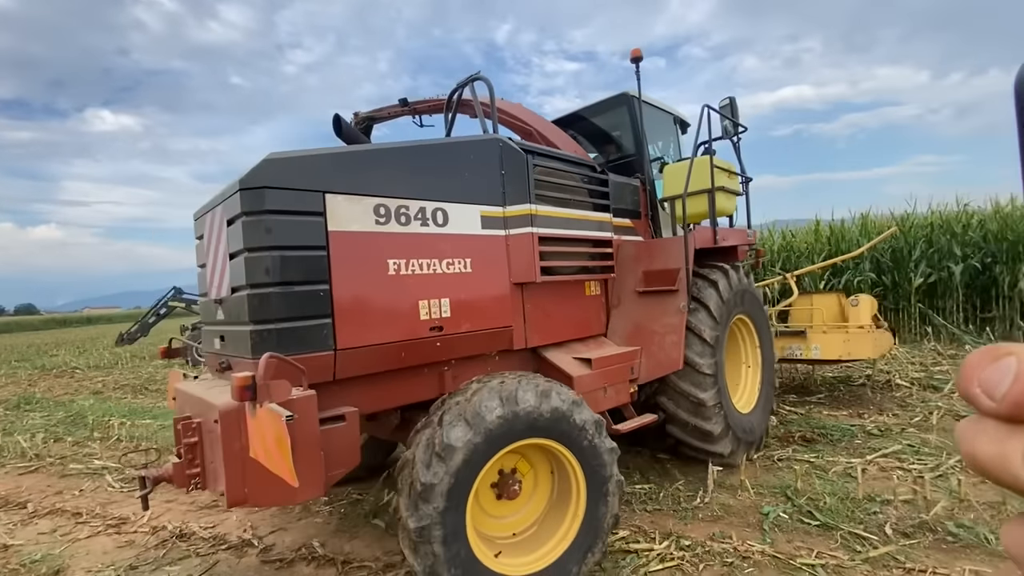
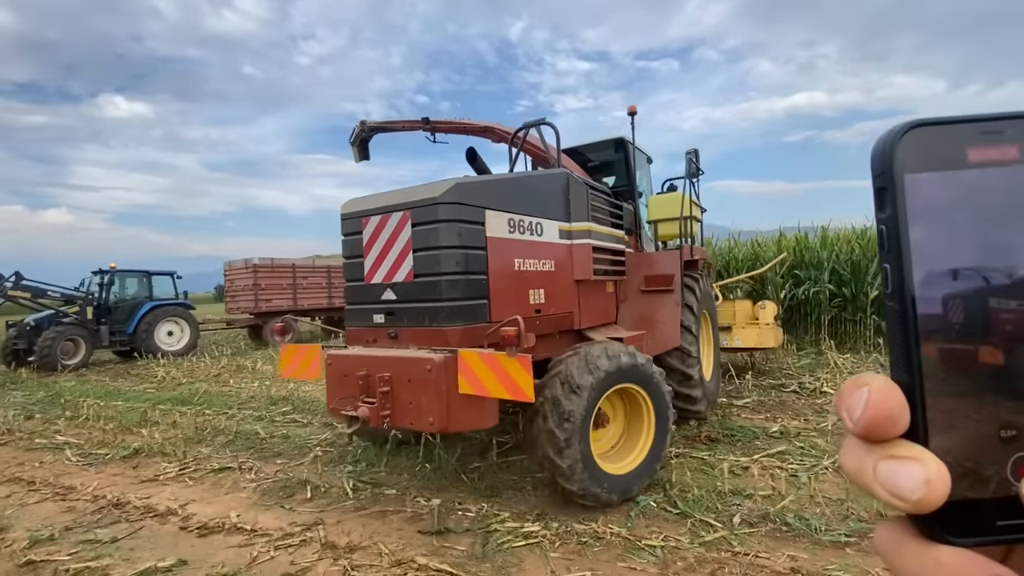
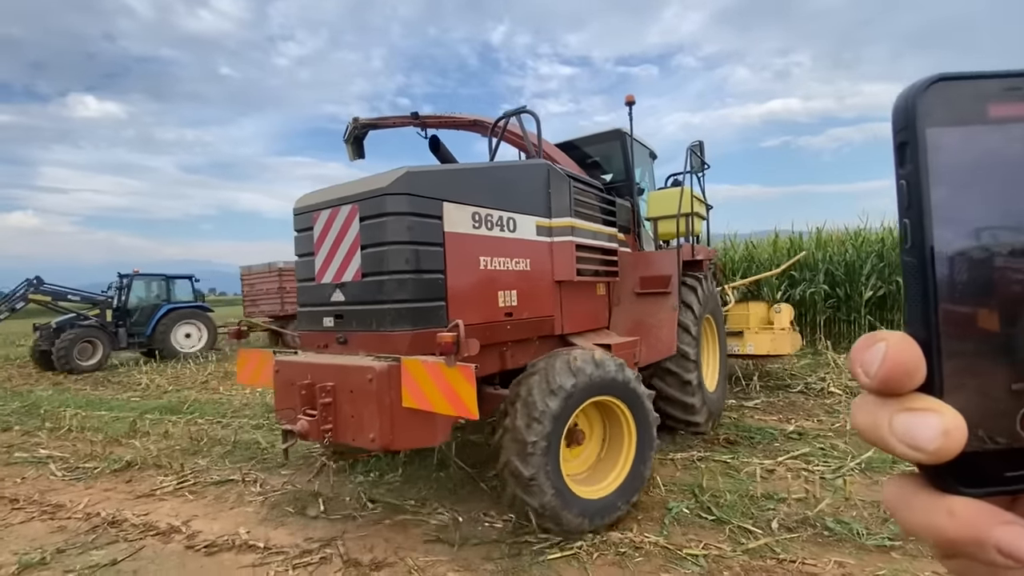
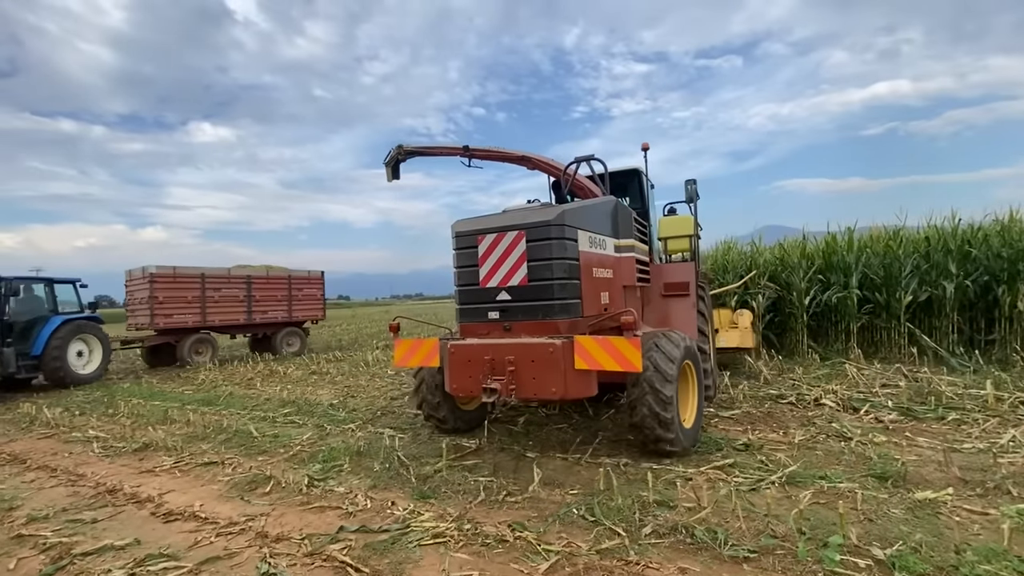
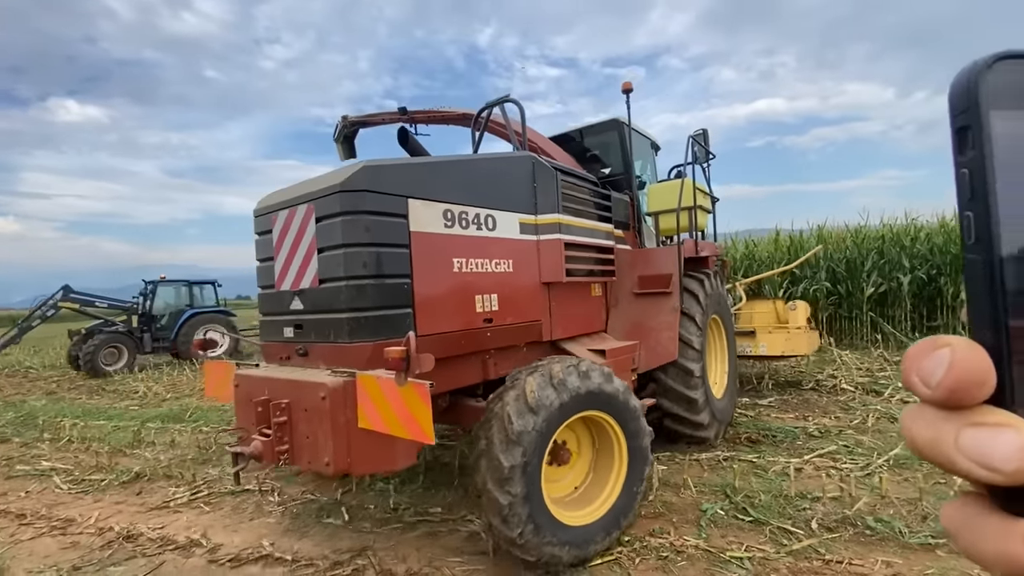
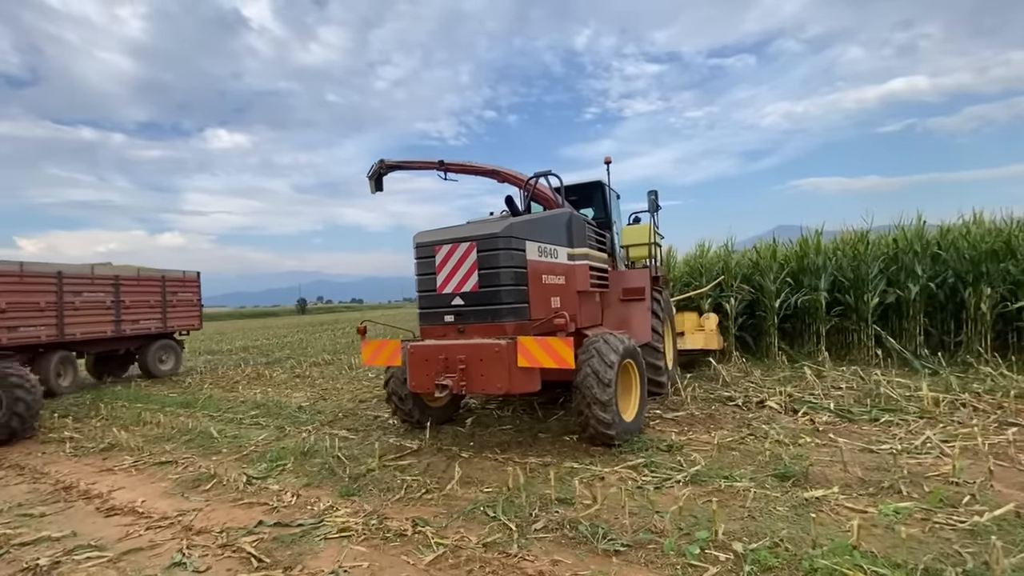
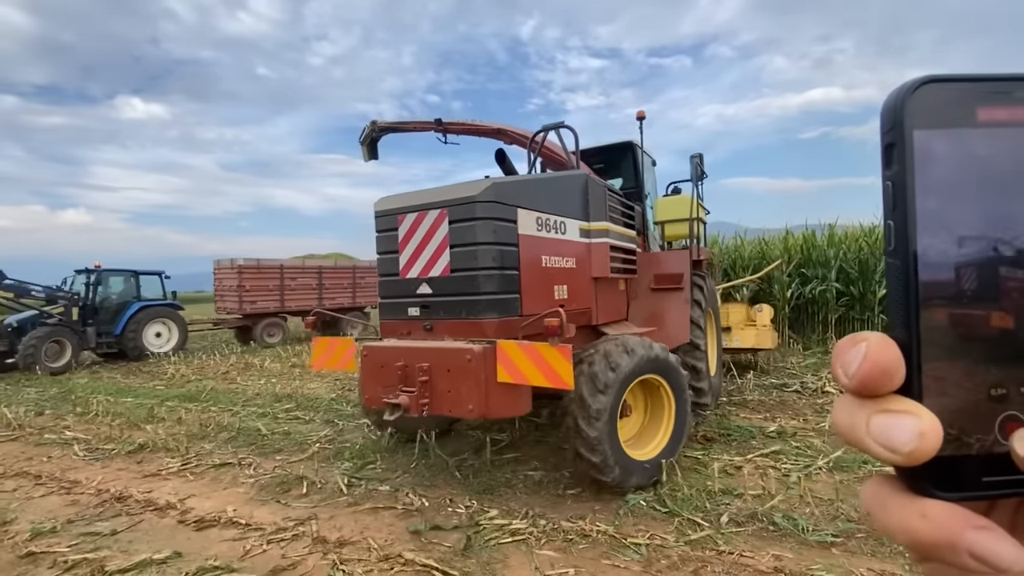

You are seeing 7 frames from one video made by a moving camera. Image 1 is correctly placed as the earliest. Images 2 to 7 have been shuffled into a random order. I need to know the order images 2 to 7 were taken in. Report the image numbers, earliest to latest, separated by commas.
5, 3, 2, 7, 4, 6
